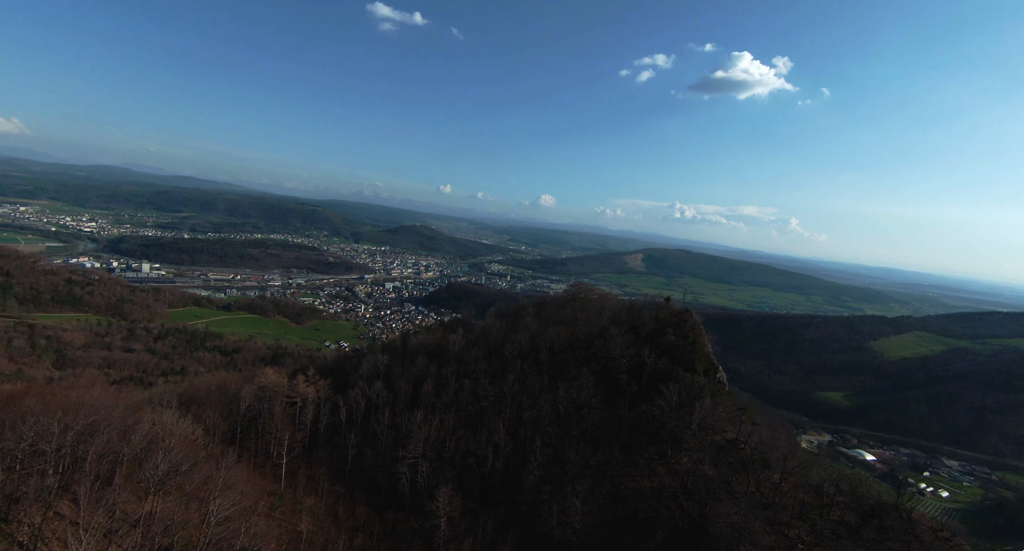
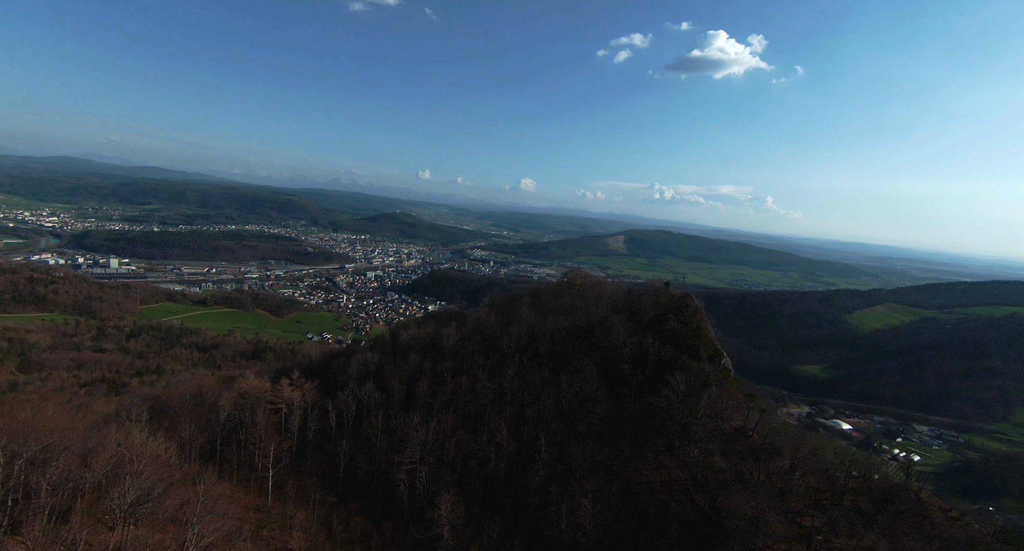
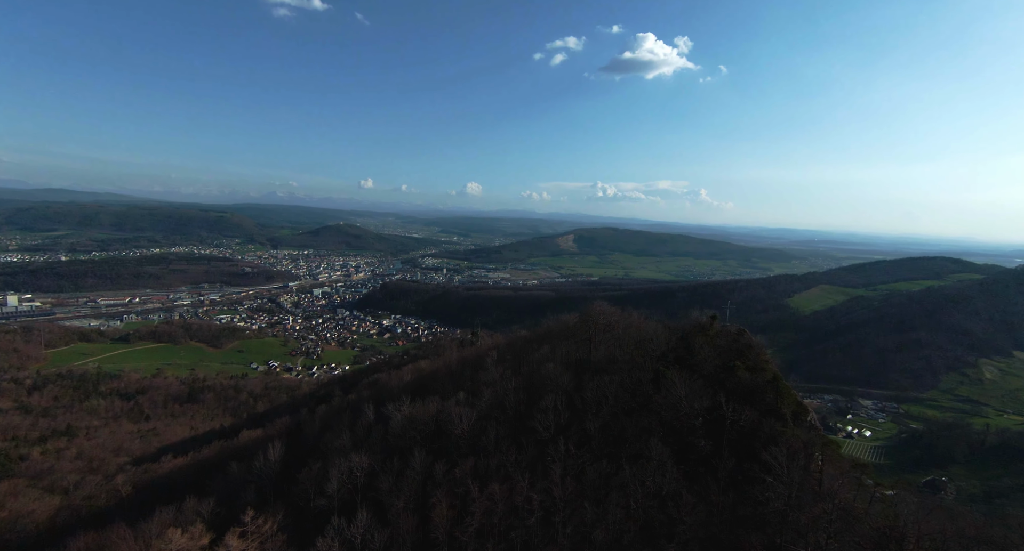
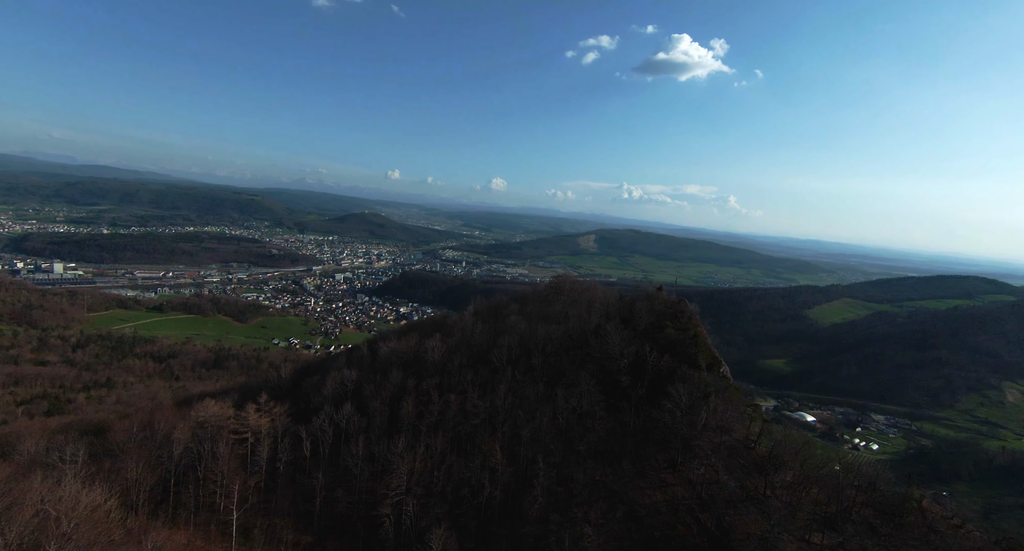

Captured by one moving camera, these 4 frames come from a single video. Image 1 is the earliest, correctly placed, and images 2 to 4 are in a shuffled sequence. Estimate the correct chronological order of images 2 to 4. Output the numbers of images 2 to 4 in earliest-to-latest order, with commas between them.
2, 4, 3
